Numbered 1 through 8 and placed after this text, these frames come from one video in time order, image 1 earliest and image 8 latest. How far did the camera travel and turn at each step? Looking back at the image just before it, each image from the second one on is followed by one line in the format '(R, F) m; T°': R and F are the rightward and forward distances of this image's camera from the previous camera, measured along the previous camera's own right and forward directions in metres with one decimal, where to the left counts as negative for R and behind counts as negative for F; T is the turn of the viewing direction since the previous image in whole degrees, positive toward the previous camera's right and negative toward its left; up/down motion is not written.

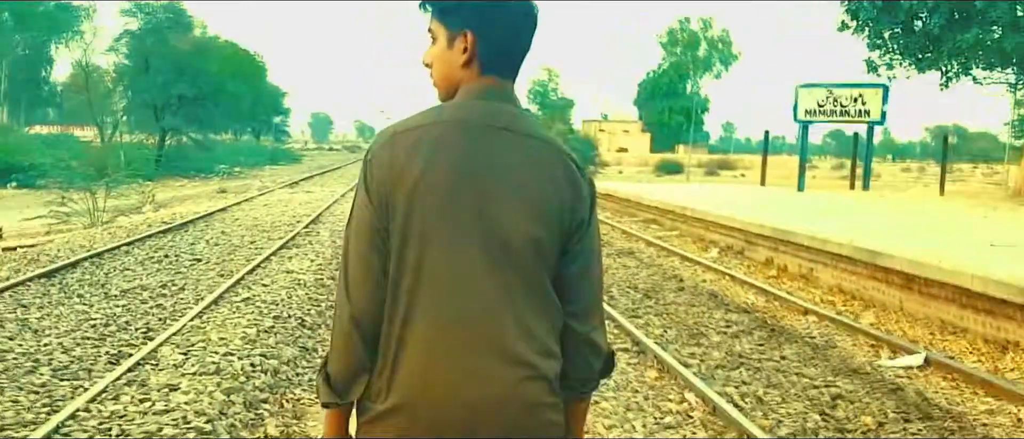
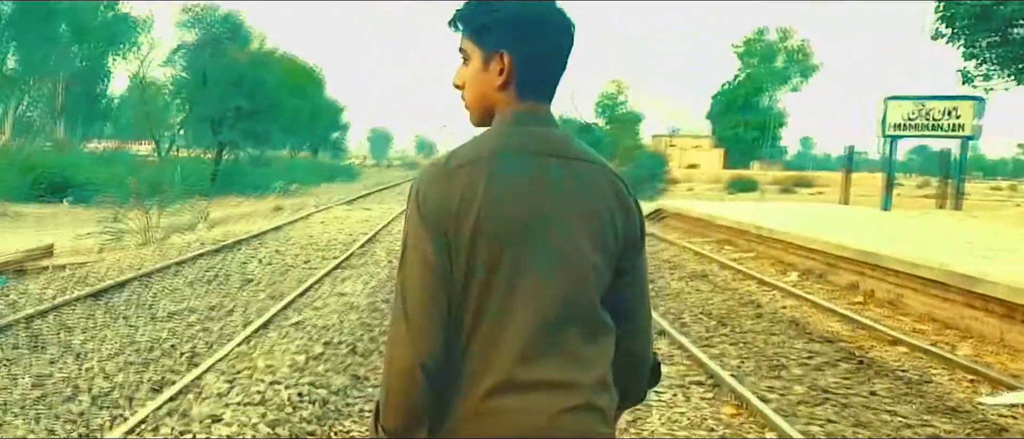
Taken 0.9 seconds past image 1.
(0.0, +0.6) m; -3°
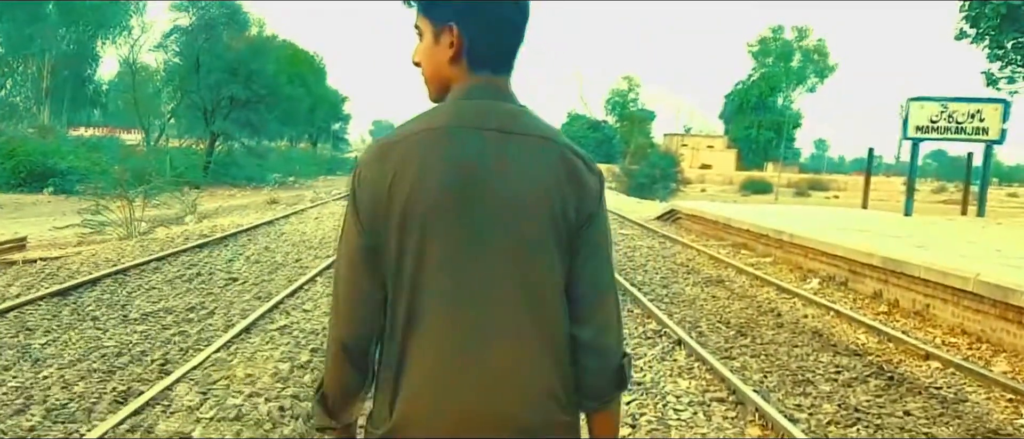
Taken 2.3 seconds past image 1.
(-0.1, +0.6) m; 0°
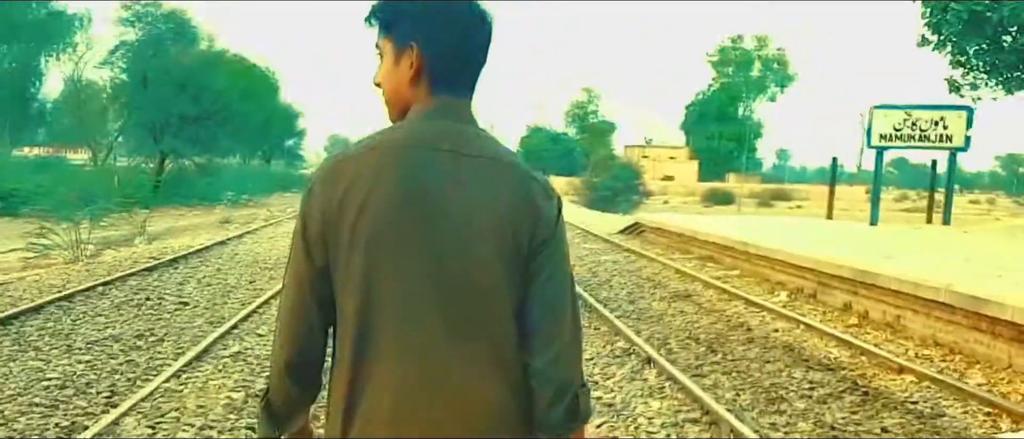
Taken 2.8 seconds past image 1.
(0.0, +0.3) m; +2°
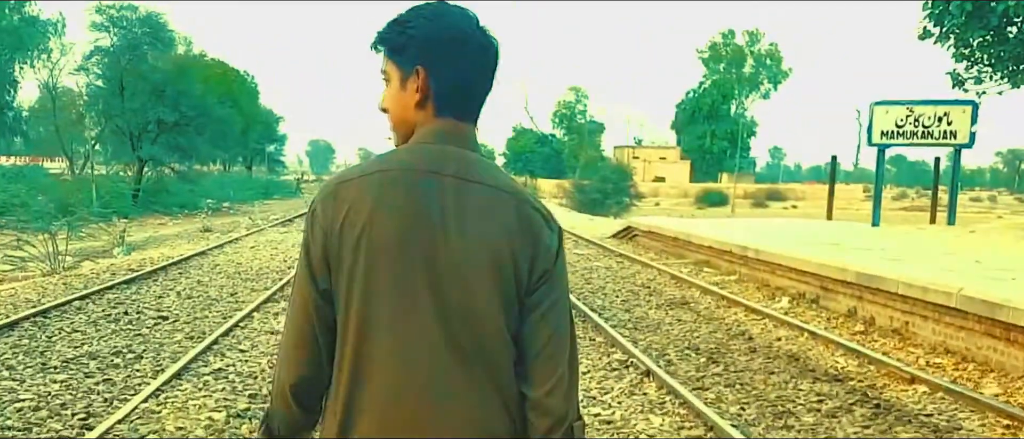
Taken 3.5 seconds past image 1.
(0.0, +0.4) m; +1°
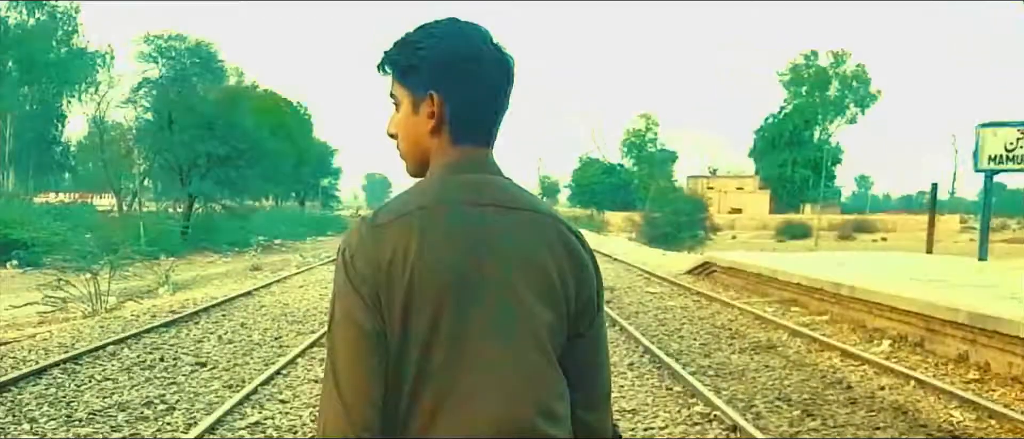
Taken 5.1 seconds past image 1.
(0.0, +0.8) m; -3°
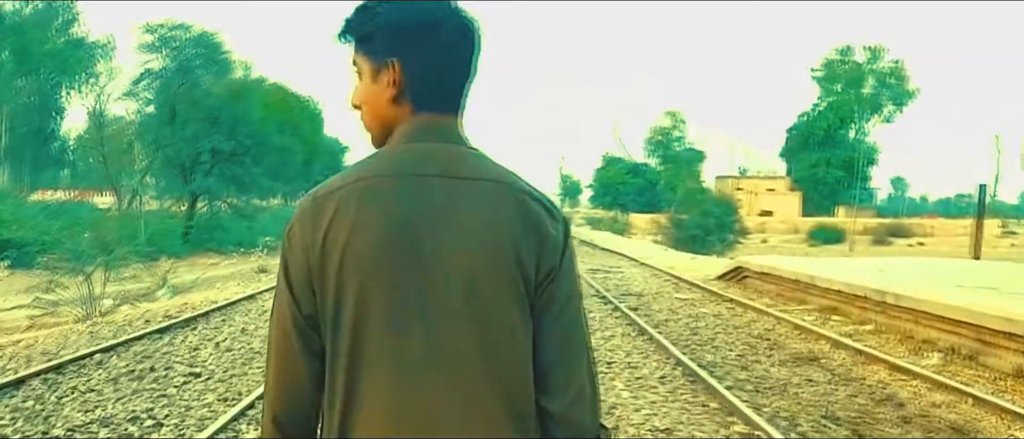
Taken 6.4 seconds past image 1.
(-0.1, +0.6) m; -1°
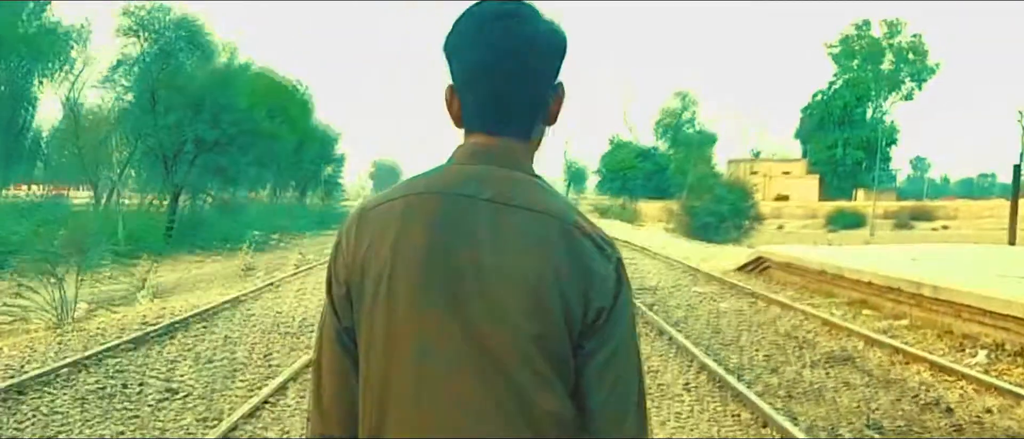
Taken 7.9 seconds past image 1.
(-0.1, +0.7) m; 0°
